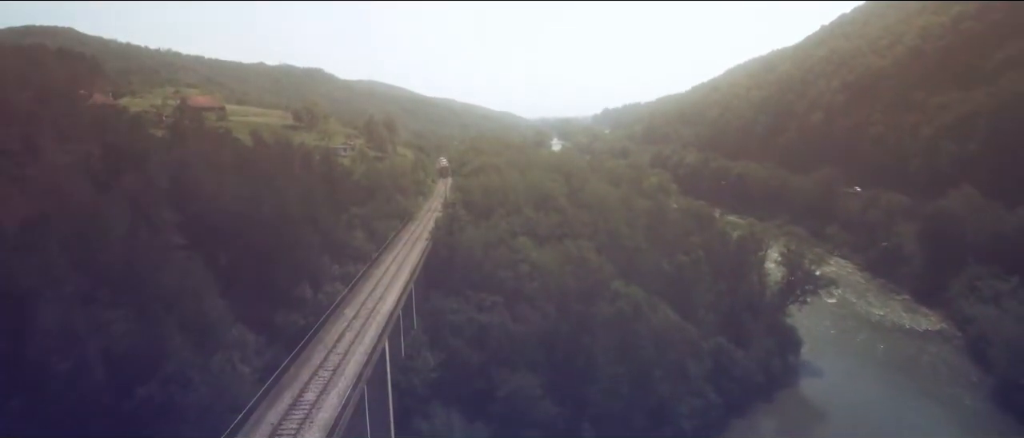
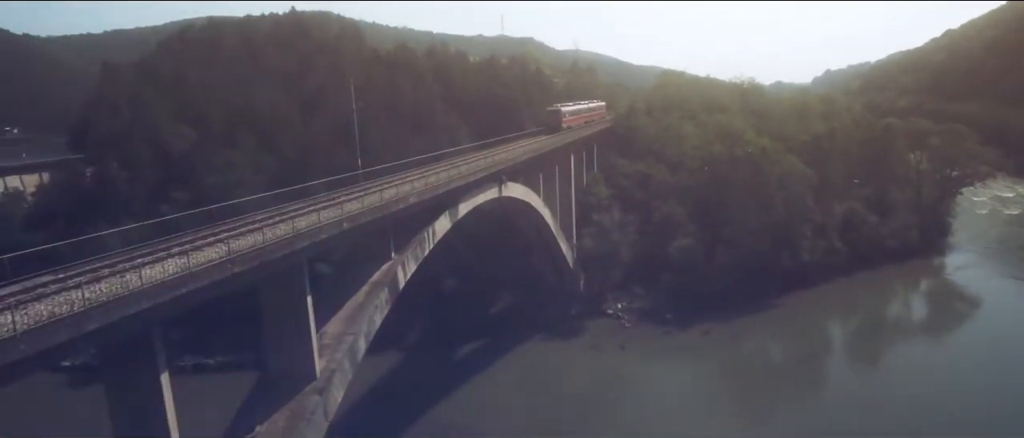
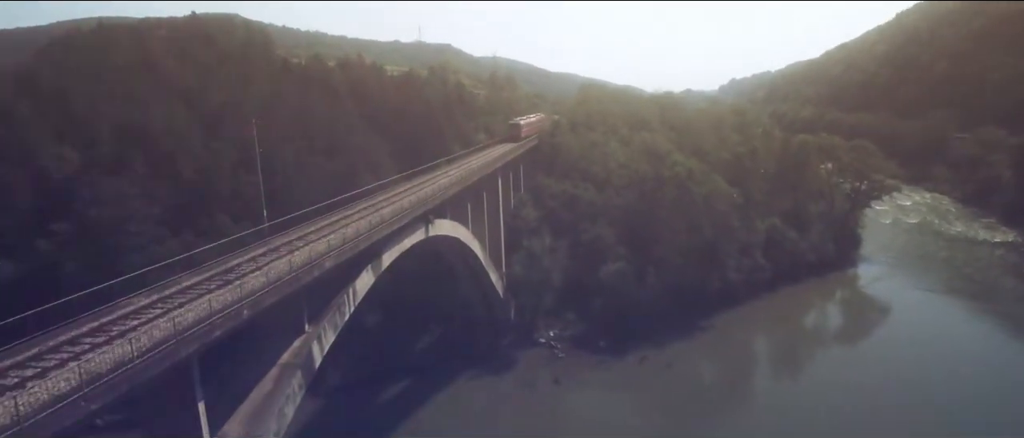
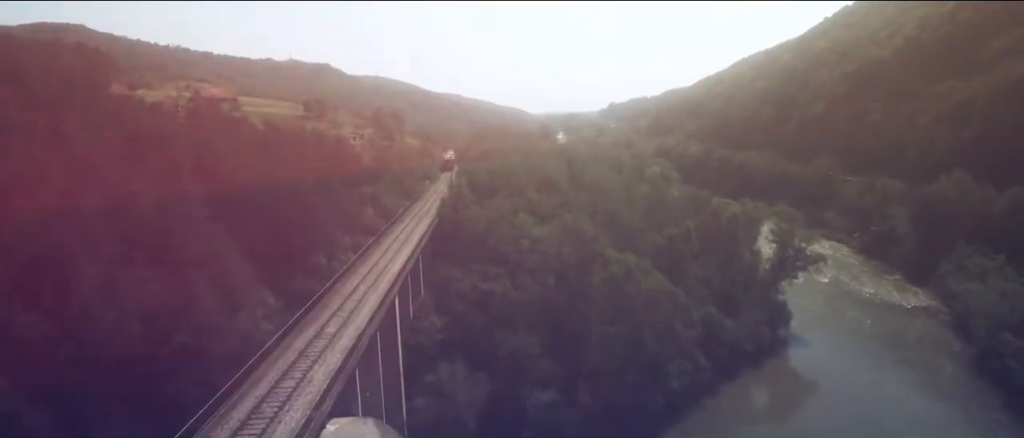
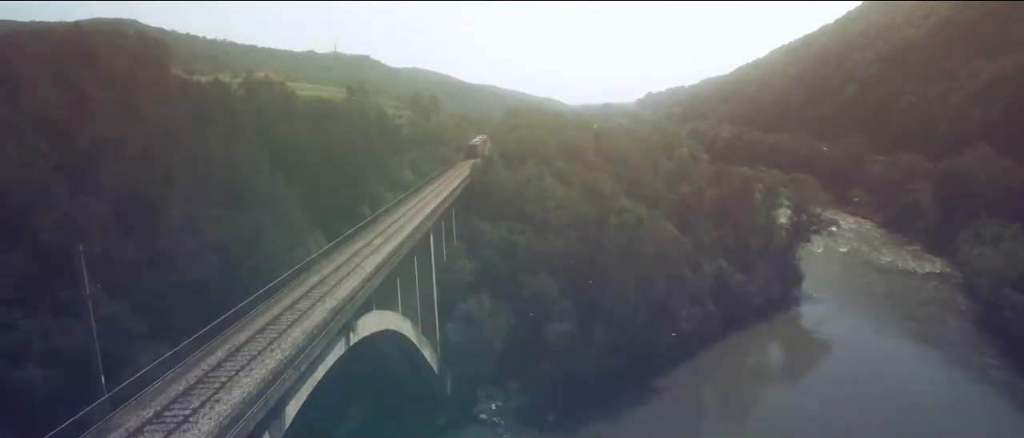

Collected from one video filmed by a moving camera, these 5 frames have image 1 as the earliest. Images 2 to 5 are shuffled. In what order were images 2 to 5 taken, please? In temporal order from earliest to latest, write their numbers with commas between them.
4, 5, 3, 2
